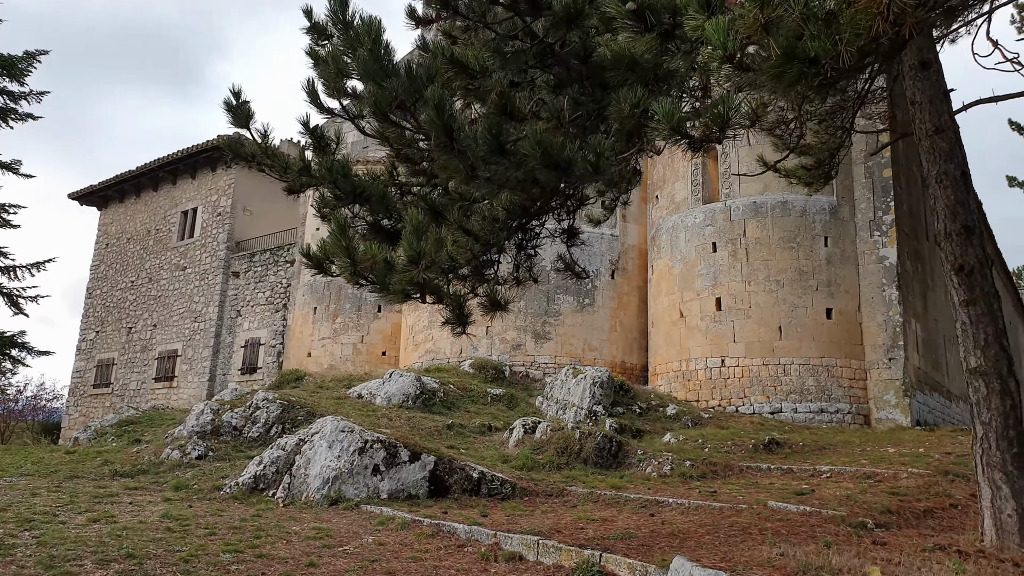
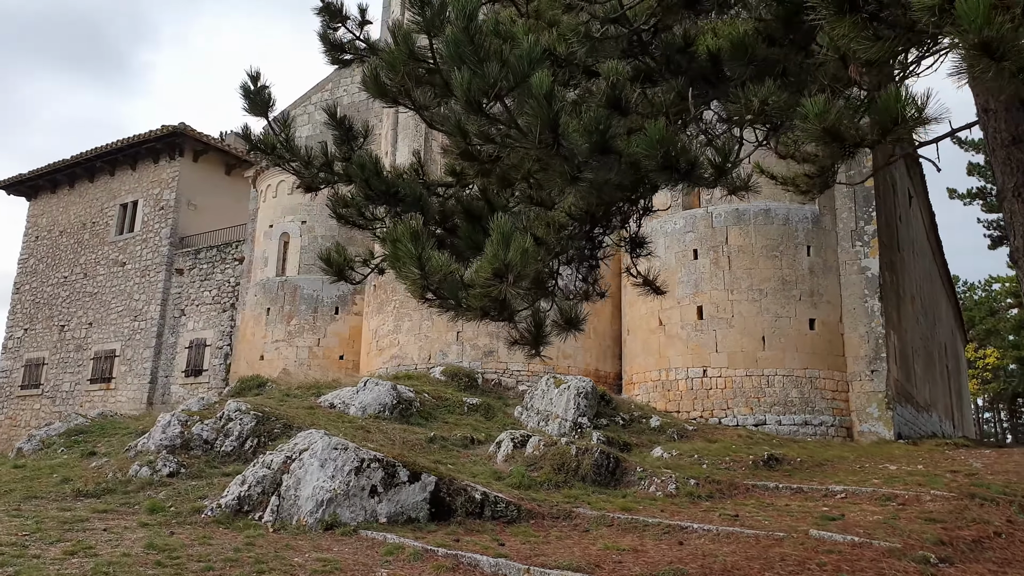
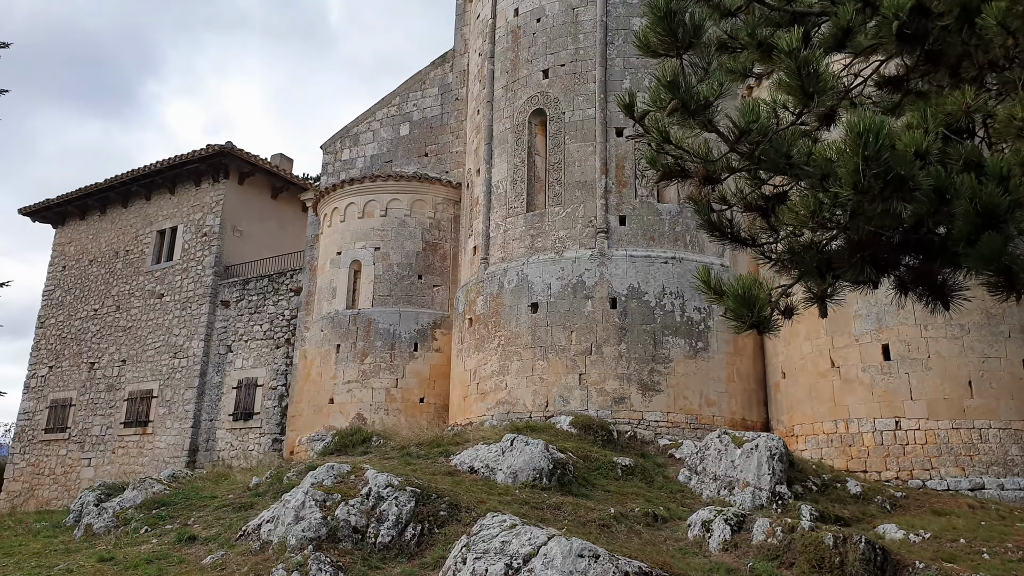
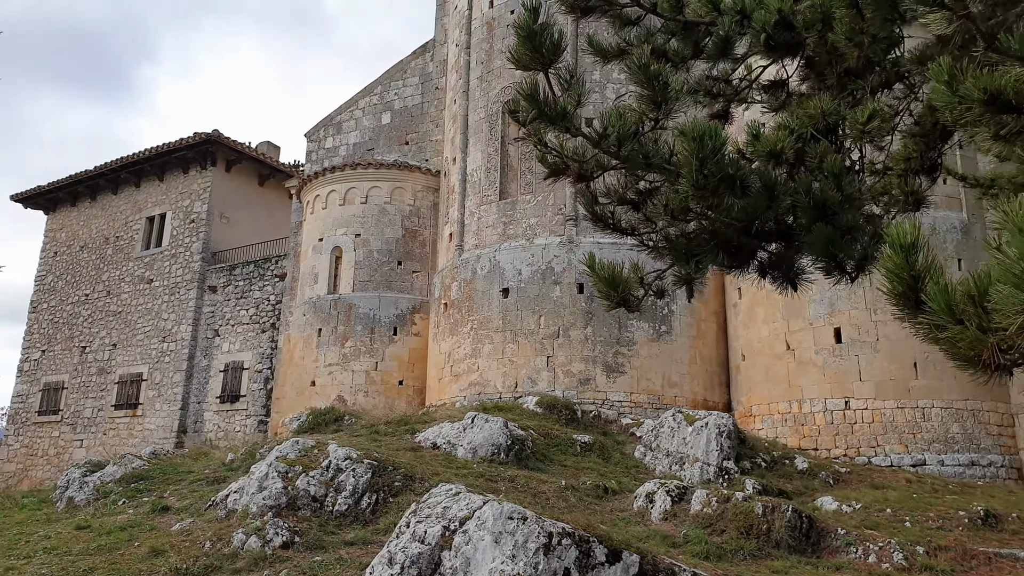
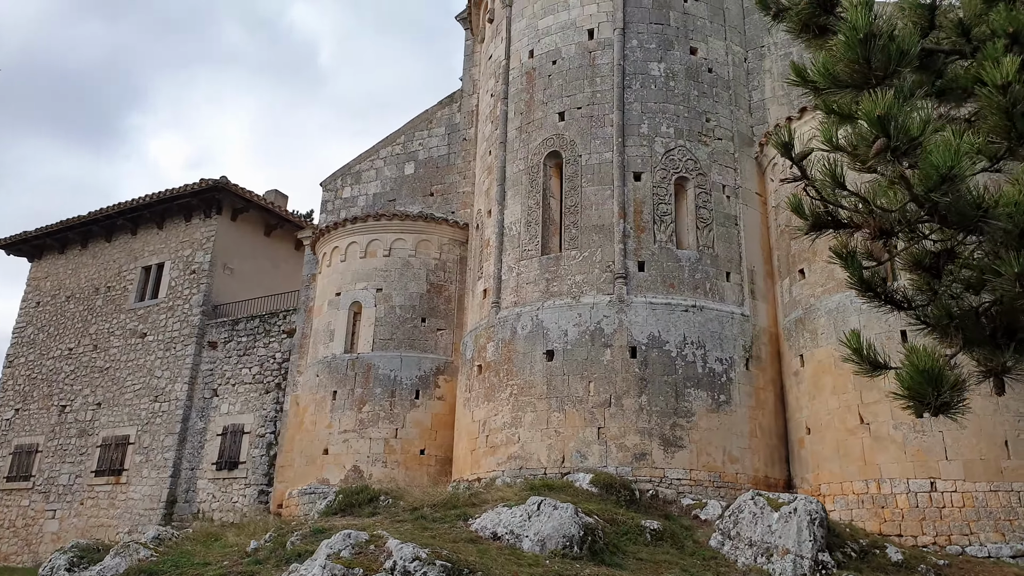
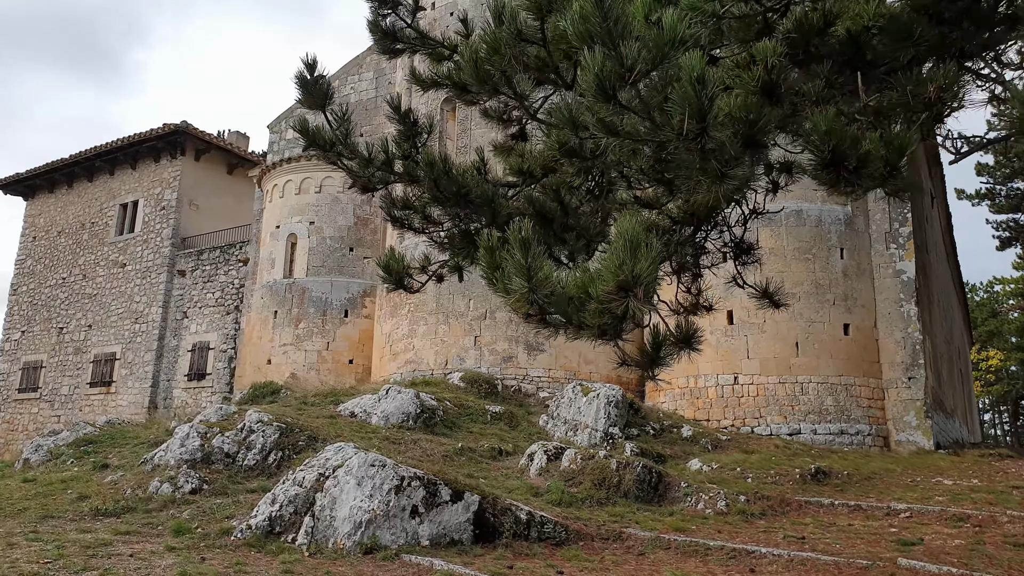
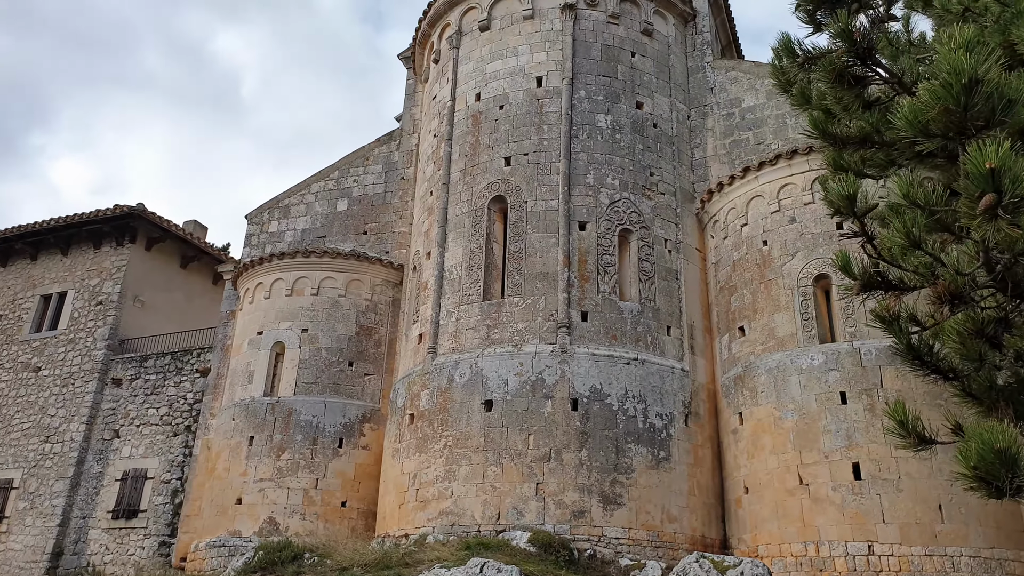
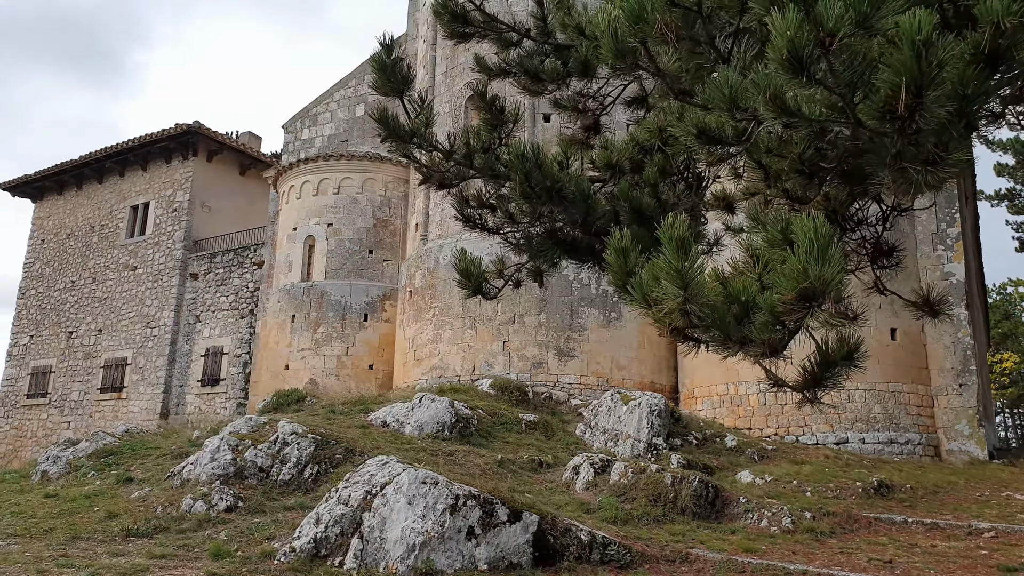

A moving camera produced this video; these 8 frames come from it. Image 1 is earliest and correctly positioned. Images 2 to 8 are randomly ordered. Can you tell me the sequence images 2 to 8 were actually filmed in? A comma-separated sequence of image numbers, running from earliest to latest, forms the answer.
2, 6, 8, 4, 3, 5, 7
